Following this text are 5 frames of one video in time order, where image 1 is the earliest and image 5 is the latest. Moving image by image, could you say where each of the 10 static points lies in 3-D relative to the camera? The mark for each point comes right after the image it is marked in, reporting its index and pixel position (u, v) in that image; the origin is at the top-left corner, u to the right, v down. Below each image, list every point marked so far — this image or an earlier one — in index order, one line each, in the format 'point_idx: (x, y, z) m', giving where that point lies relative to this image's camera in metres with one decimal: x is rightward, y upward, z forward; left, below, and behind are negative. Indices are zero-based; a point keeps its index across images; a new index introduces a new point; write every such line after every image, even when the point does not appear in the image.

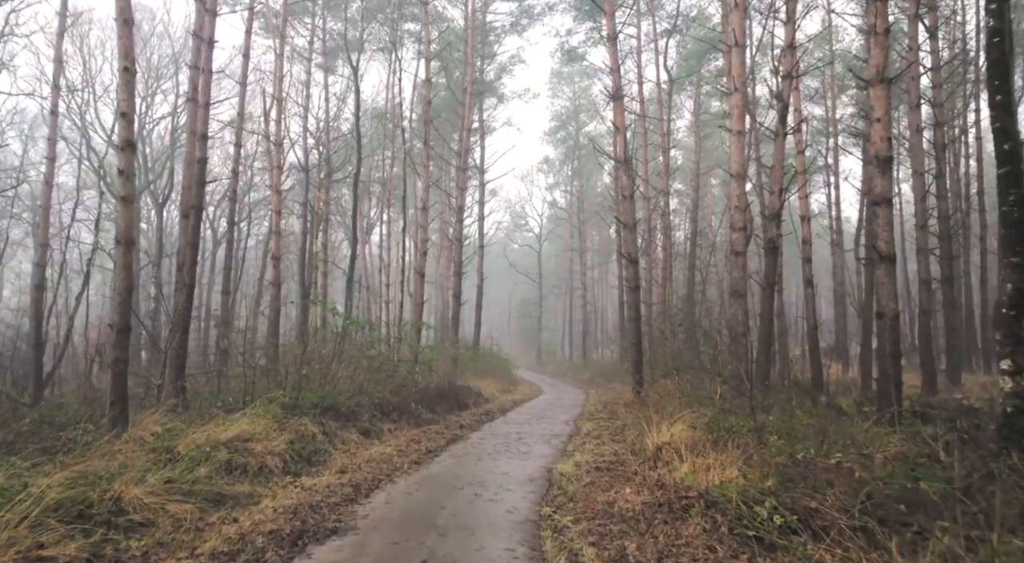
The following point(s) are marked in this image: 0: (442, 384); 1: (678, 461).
0: (-1.4, -2.0, +12.6) m
1: (+1.5, -1.6, +5.7) m
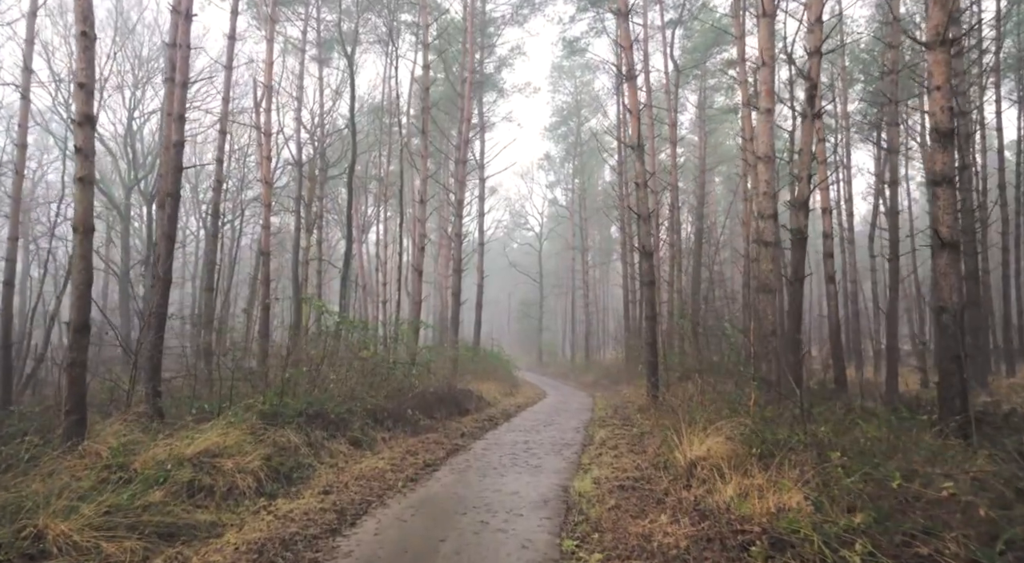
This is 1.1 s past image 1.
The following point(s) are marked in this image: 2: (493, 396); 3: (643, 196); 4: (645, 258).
0: (-1.3, -1.9, +11.7) m
1: (+1.6, -1.5, +4.9) m
2: (-0.5, -2.7, +15.6) m
3: (+2.2, +1.4, +10.8) m
4: (+2.2, +0.4, +10.7) m
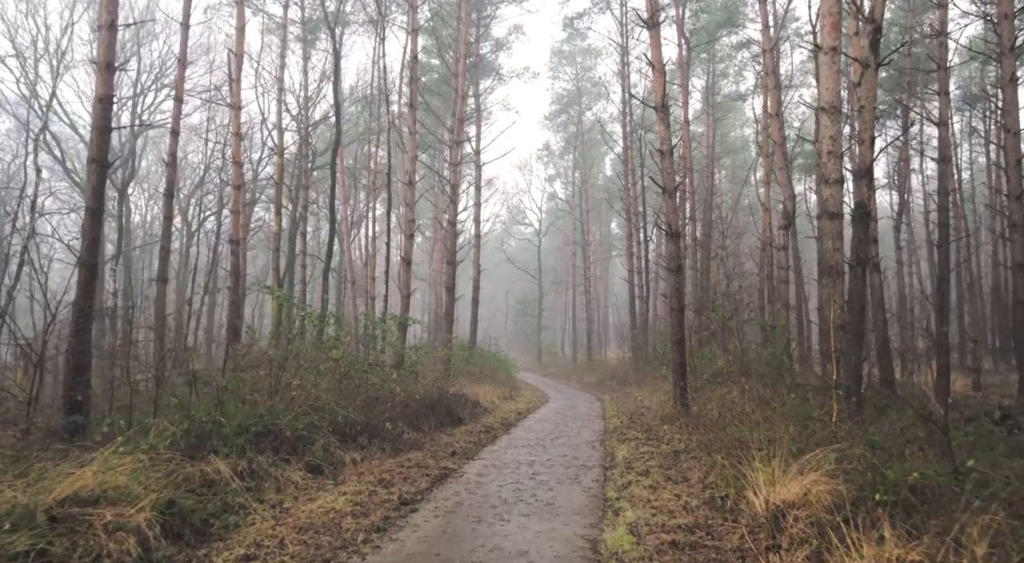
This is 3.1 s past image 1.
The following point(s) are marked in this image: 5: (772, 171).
0: (-1.3, -1.7, +10.0) m
1: (+1.6, -1.3, +3.2) m
2: (-0.5, -2.6, +13.9) m
3: (+2.2, +1.6, +9.1) m
4: (+2.2, +0.6, +9.0) m
5: (+6.9, +2.9, +17.3) m
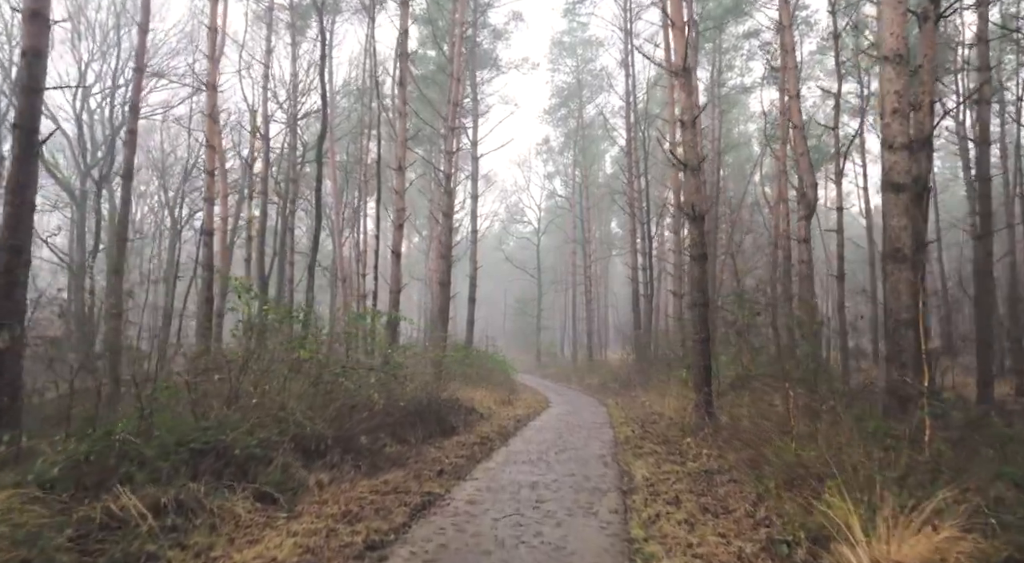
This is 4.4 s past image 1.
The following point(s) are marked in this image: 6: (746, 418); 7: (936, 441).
0: (-1.3, -1.6, +8.9) m
1: (+1.6, -1.2, +2.0) m
2: (-0.5, -2.4, +12.7) m
3: (+2.2, +1.7, +7.9) m
4: (+2.2, +0.7, +7.9) m
5: (+6.9, +3.0, +16.1) m
6: (+2.4, -1.4, +6.8) m
7: (+2.7, -1.0, +4.2) m
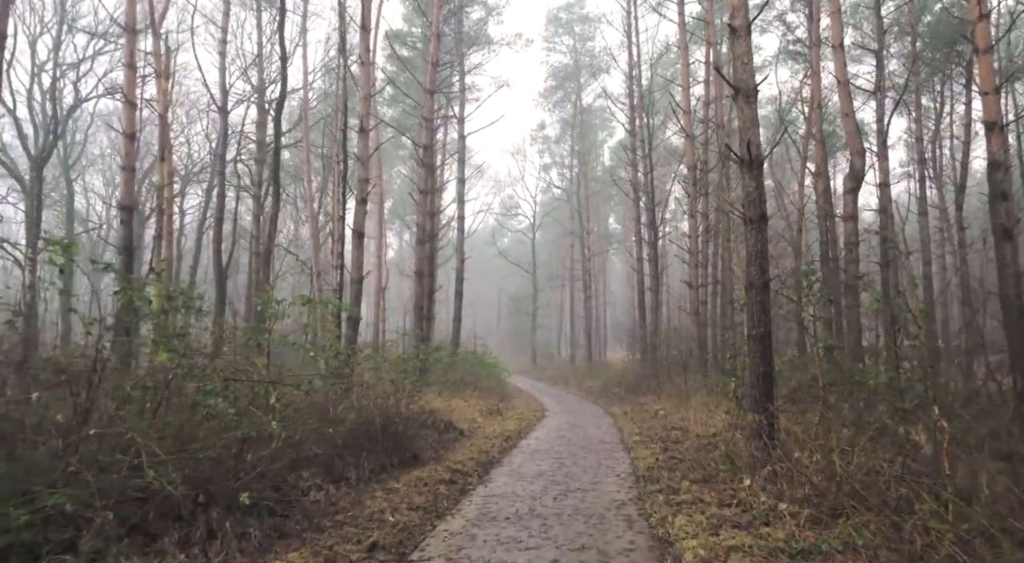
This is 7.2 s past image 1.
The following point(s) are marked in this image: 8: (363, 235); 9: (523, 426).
0: (-1.5, -1.4, +6.5) m
1: (+1.5, -0.9, -0.3) m
2: (-0.7, -2.2, +10.4) m
3: (+2.0, +2.0, +5.6) m
4: (+2.0, +0.9, +5.6) m
5: (+6.6, +3.3, +13.9) m
6: (+2.2, -1.1, +4.5) m
7: (+2.6, -0.8, +1.8) m
8: (-2.5, +0.8, +11.0) m
9: (+0.2, -2.4, +11.0) m
